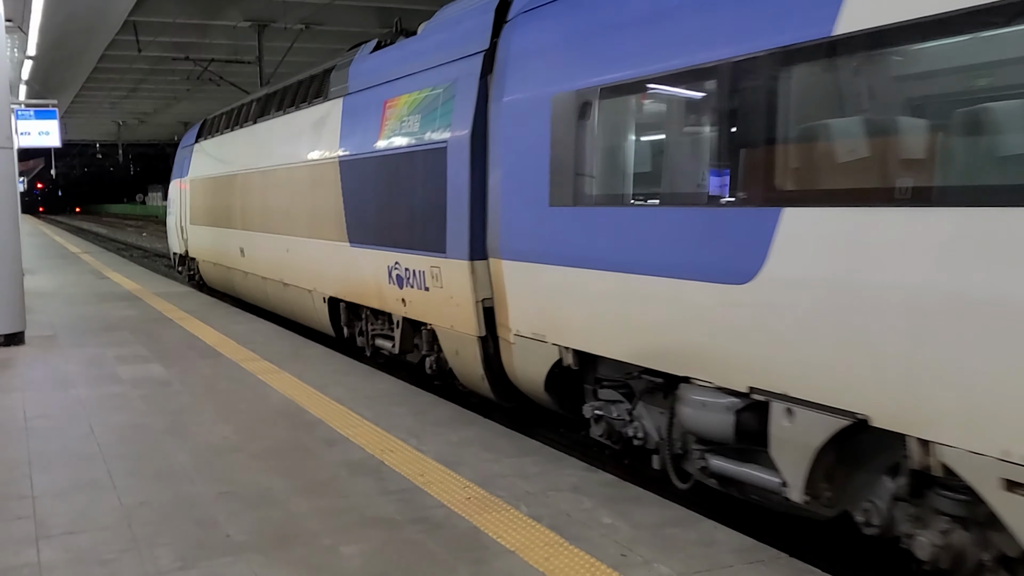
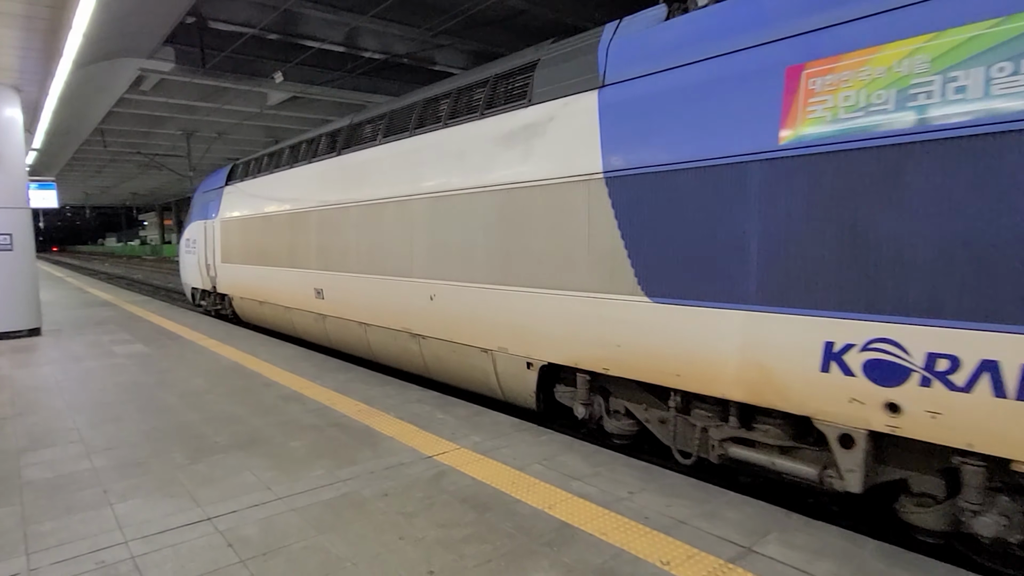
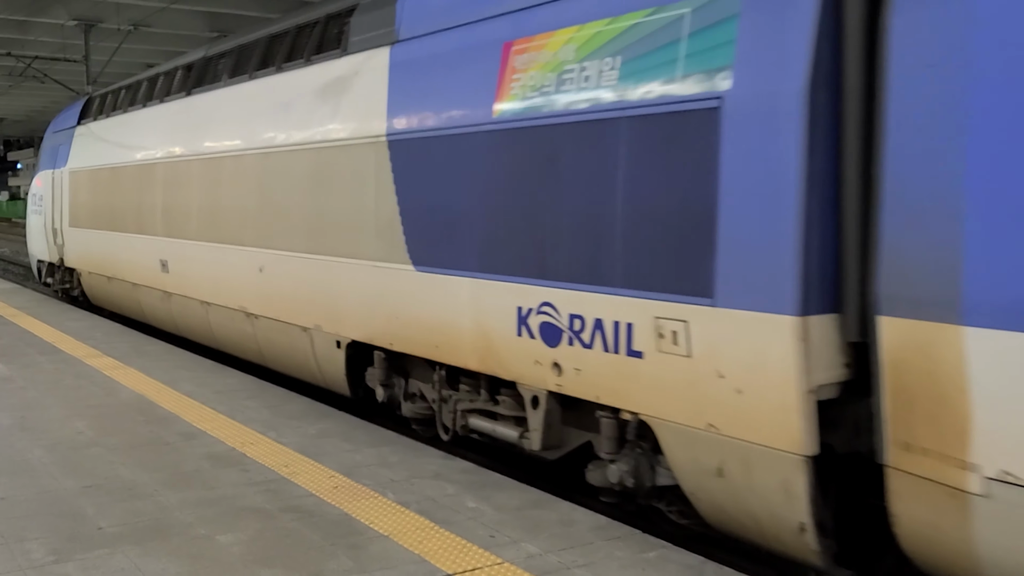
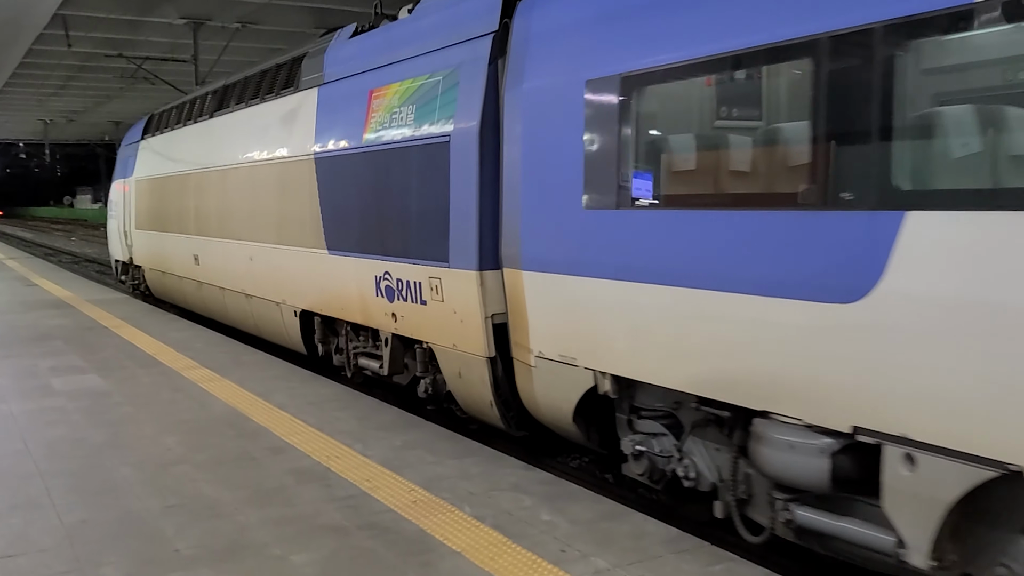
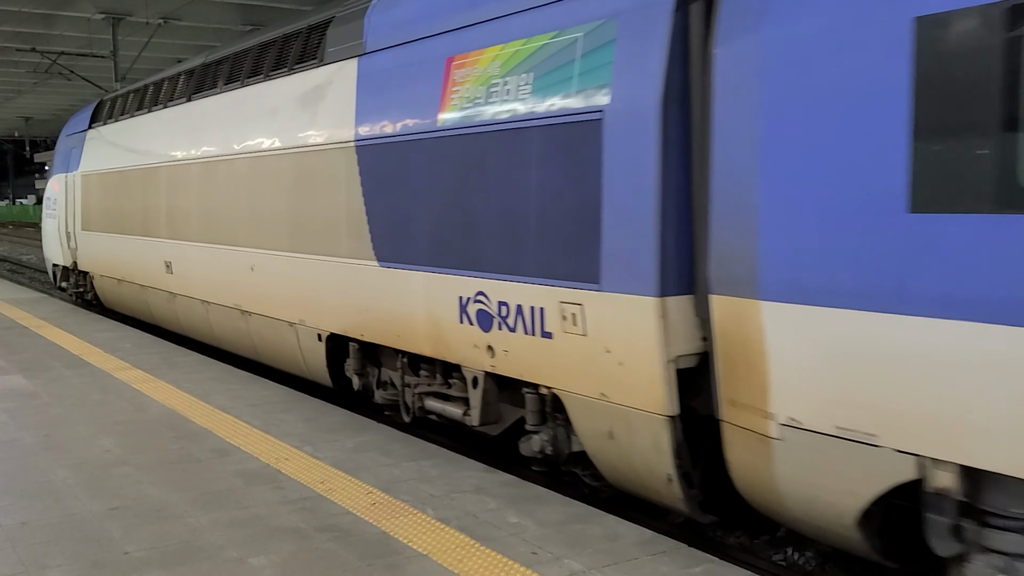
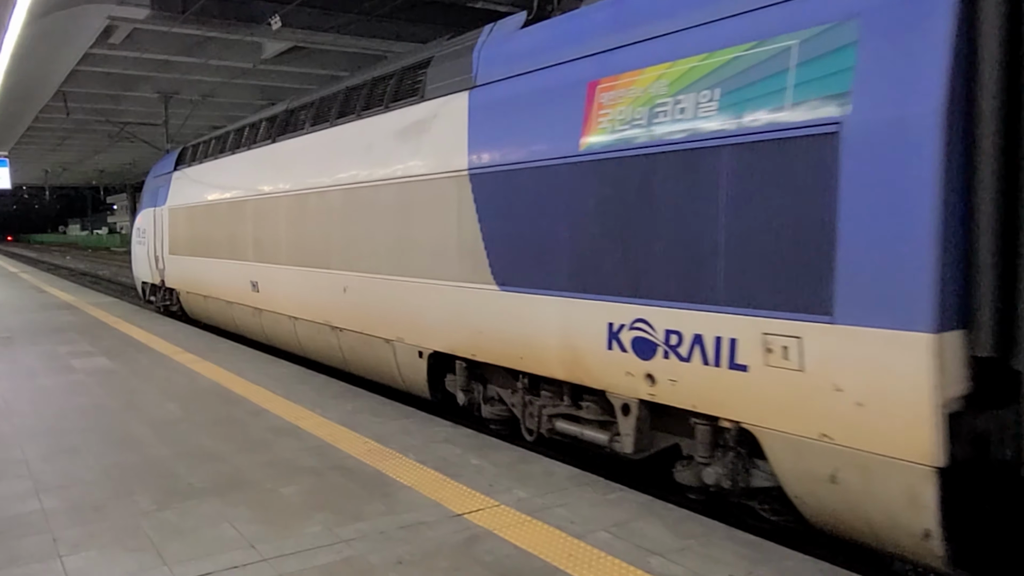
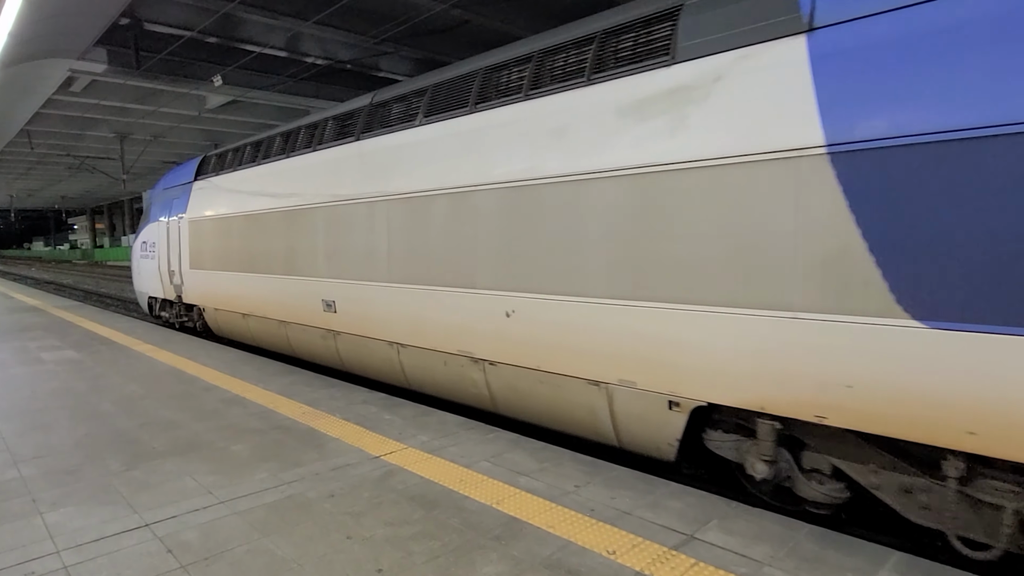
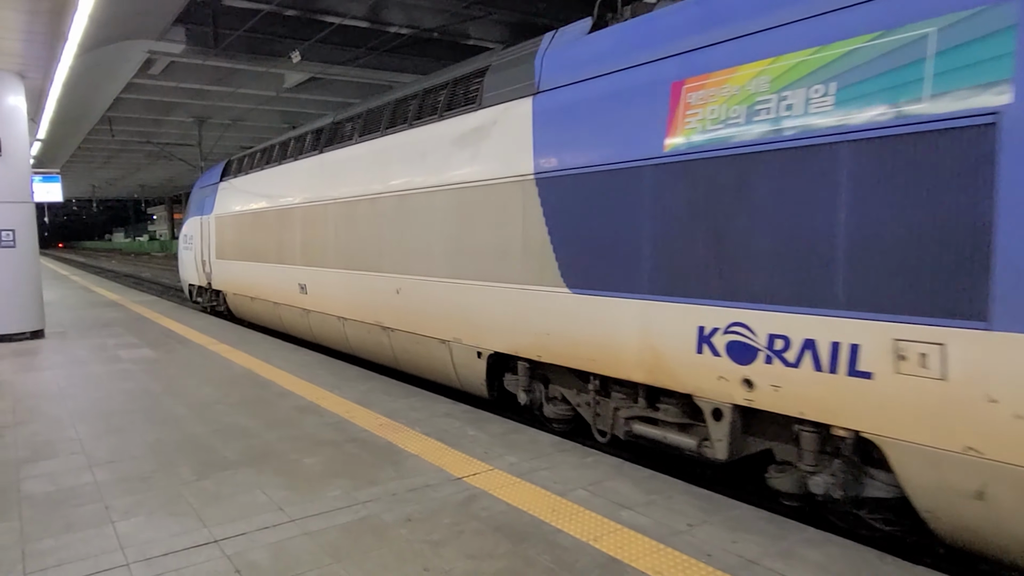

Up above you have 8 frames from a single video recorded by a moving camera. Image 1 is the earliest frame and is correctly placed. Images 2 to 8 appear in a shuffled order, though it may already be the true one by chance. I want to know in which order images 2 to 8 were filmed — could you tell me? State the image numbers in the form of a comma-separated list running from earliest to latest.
4, 5, 3, 6, 8, 2, 7
